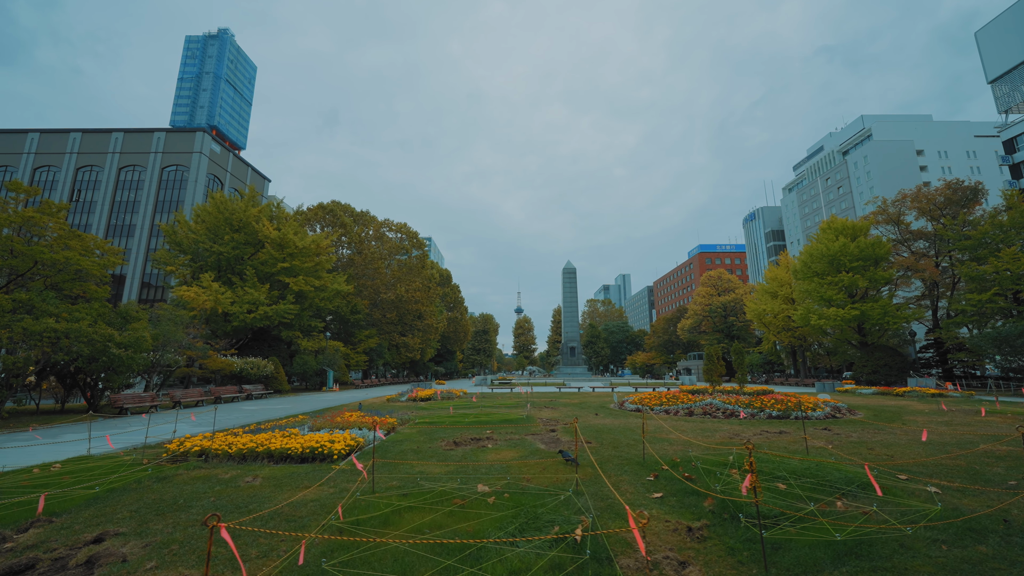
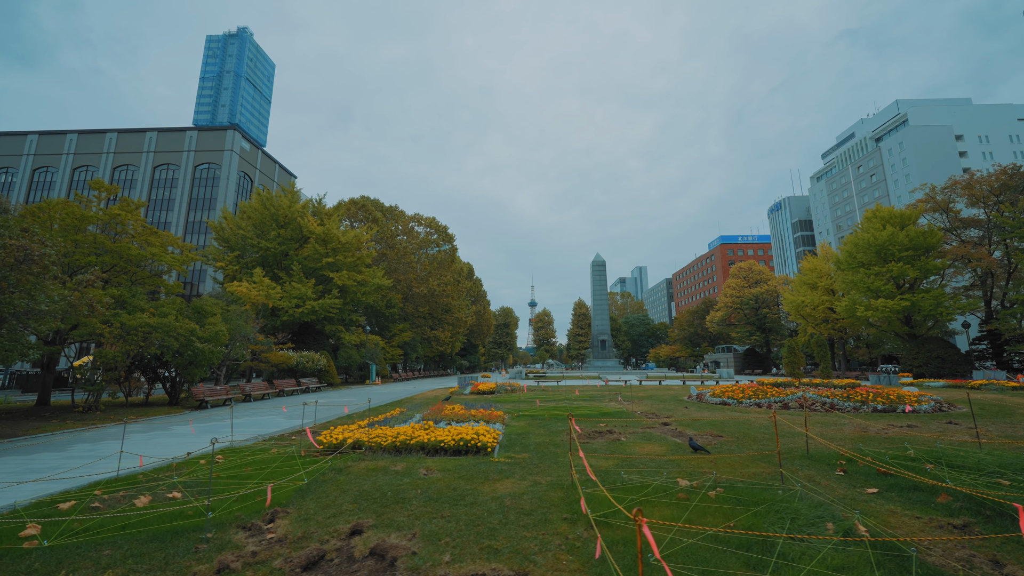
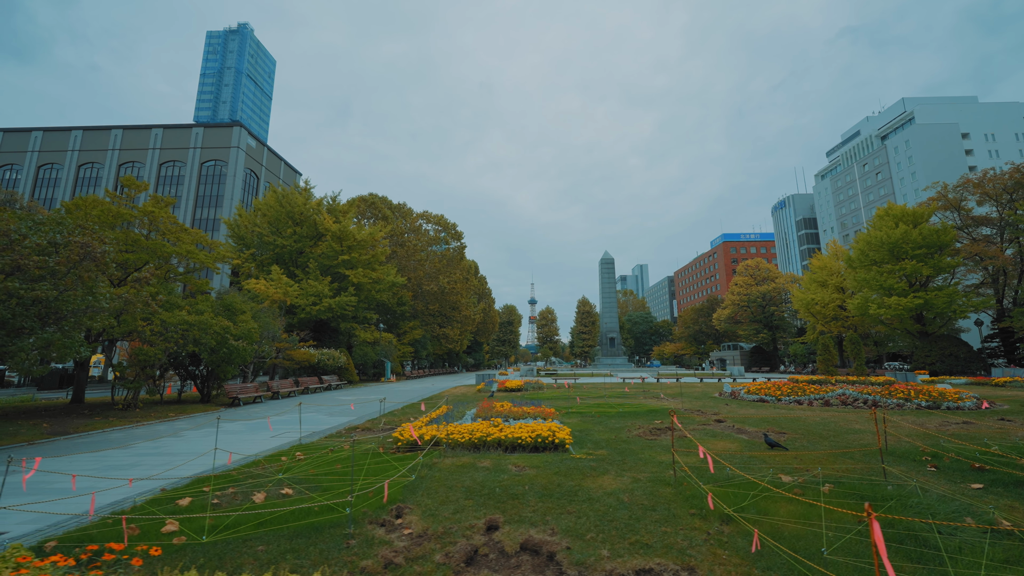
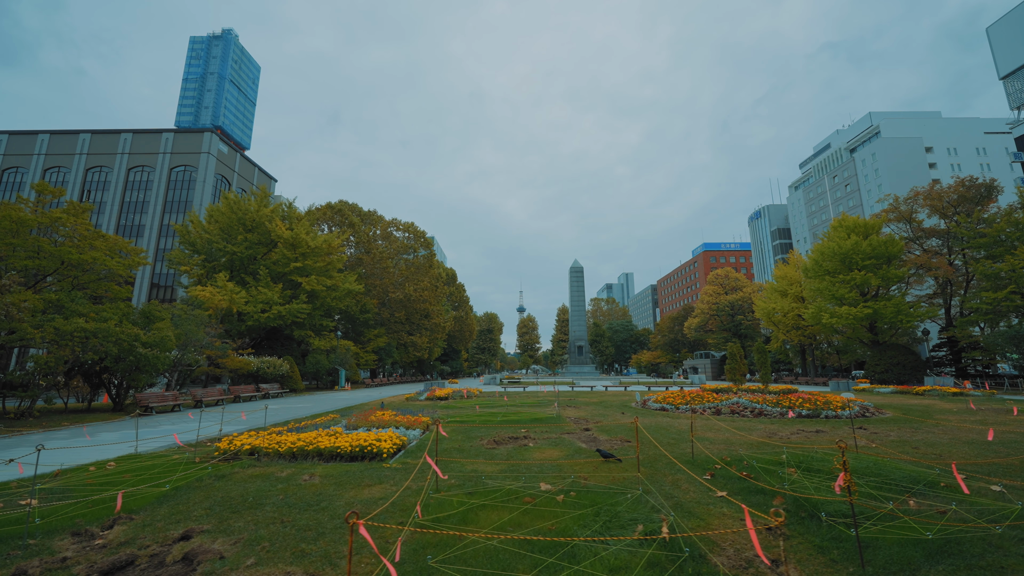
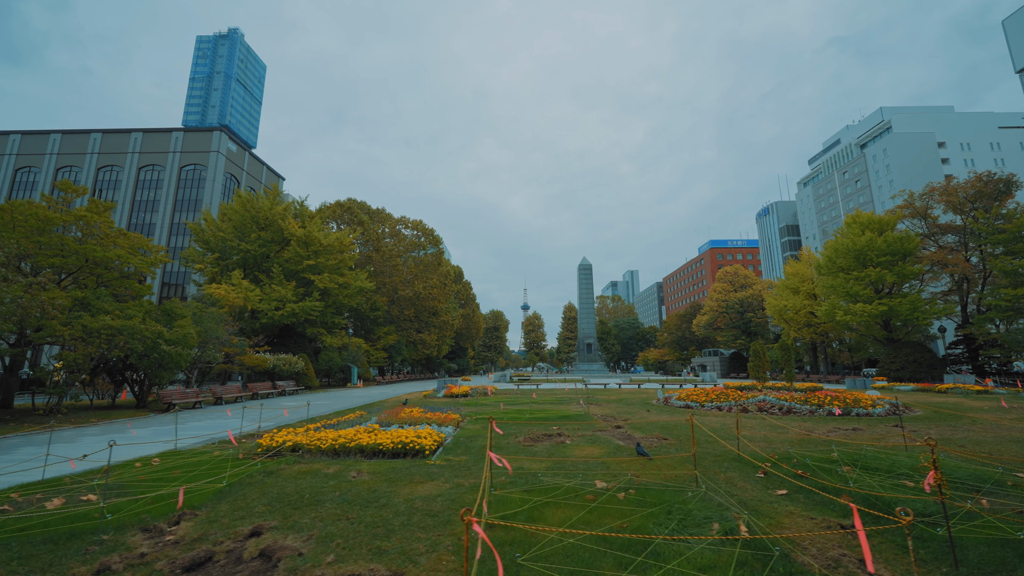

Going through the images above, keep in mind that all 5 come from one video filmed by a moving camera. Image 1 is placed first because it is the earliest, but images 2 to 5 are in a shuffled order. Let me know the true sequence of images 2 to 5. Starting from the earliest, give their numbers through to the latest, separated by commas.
4, 5, 2, 3
